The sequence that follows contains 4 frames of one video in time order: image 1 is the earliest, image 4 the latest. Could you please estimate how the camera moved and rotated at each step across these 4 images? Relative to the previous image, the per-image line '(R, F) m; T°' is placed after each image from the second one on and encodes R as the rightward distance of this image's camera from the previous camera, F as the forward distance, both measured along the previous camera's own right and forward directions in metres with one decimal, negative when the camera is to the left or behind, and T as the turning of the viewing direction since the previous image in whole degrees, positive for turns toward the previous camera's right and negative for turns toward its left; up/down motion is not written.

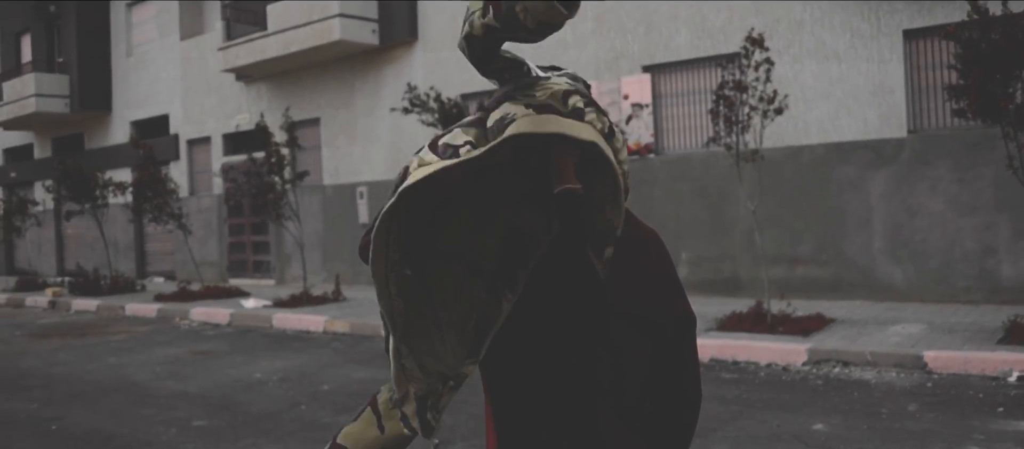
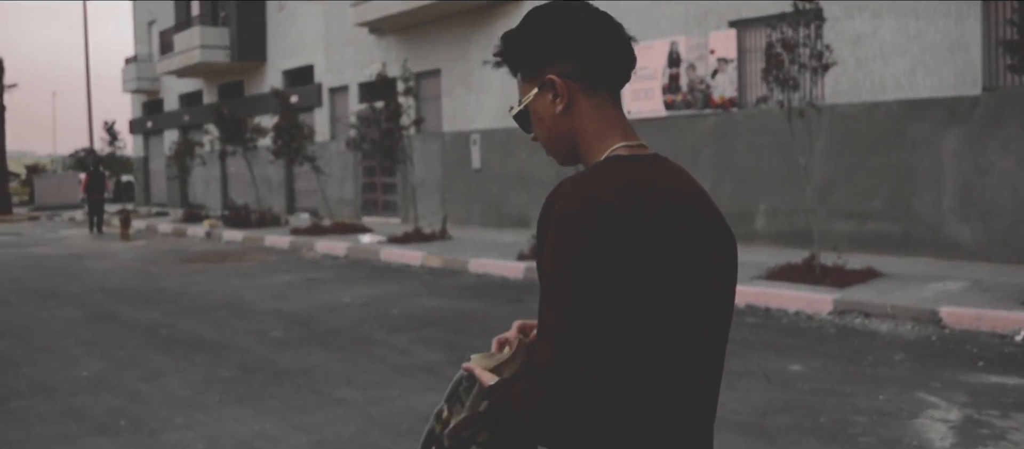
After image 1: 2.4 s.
(+1.3, -0.7) m; -11°
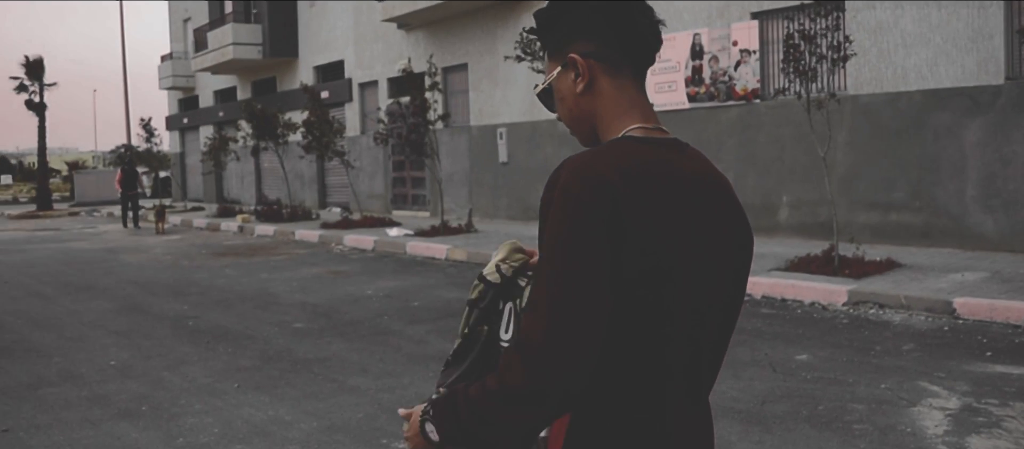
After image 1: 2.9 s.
(+0.2, -0.1) m; -2°
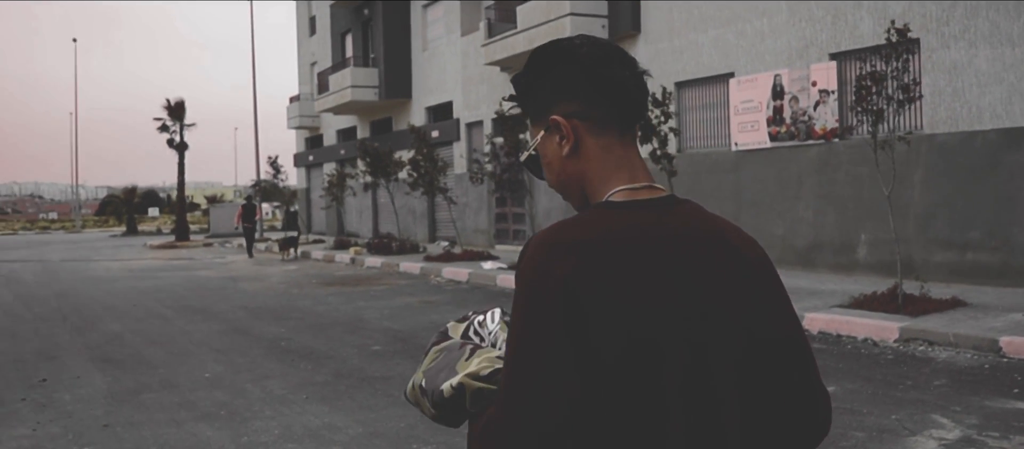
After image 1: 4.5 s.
(+0.6, -0.6) m; -8°
